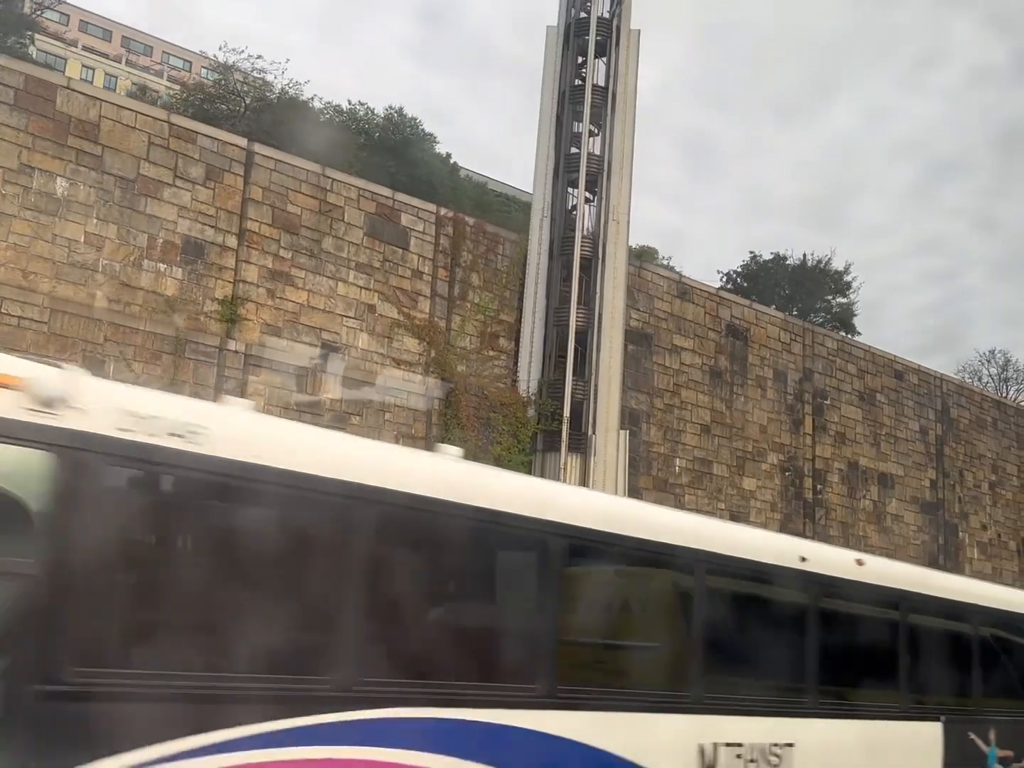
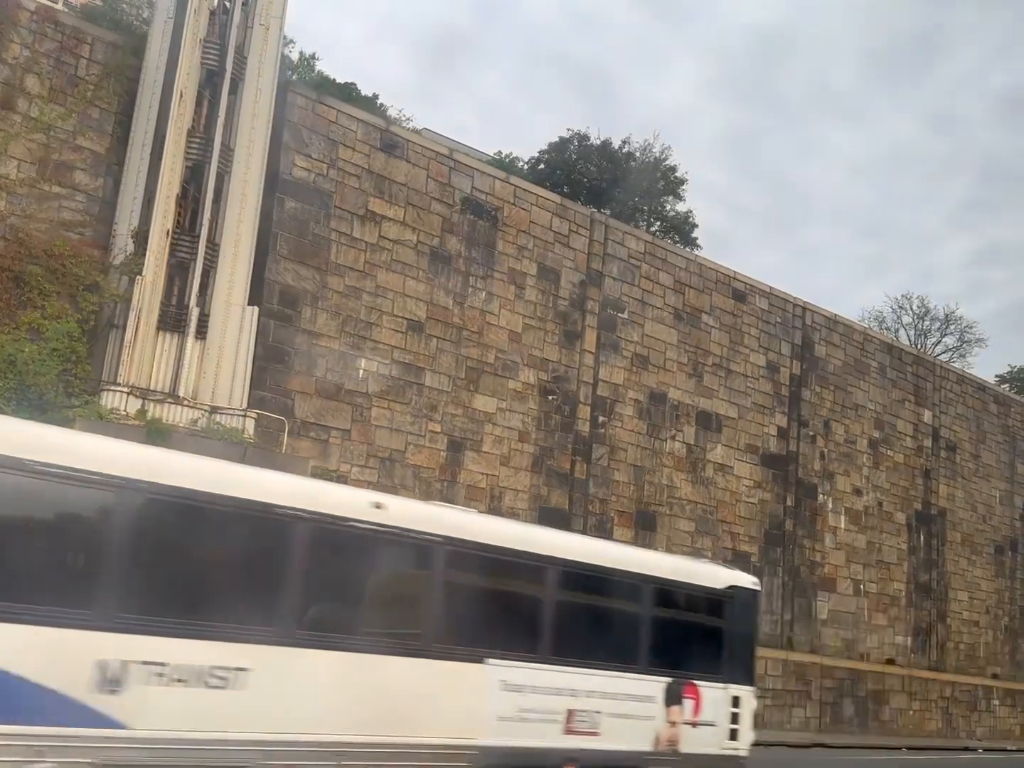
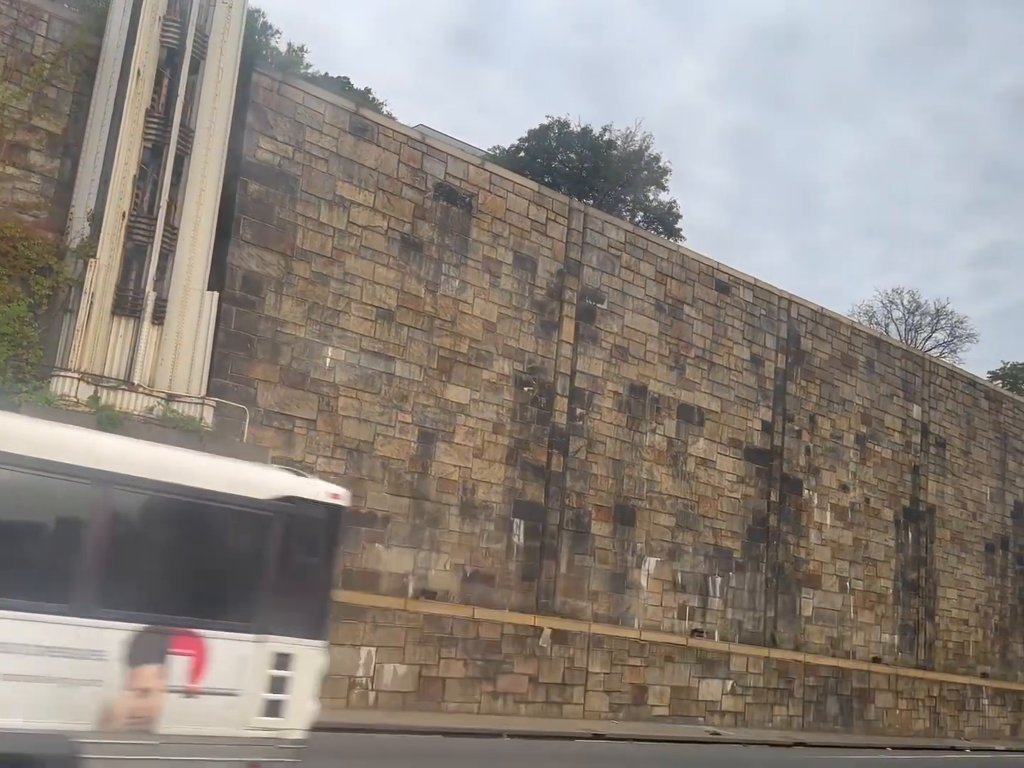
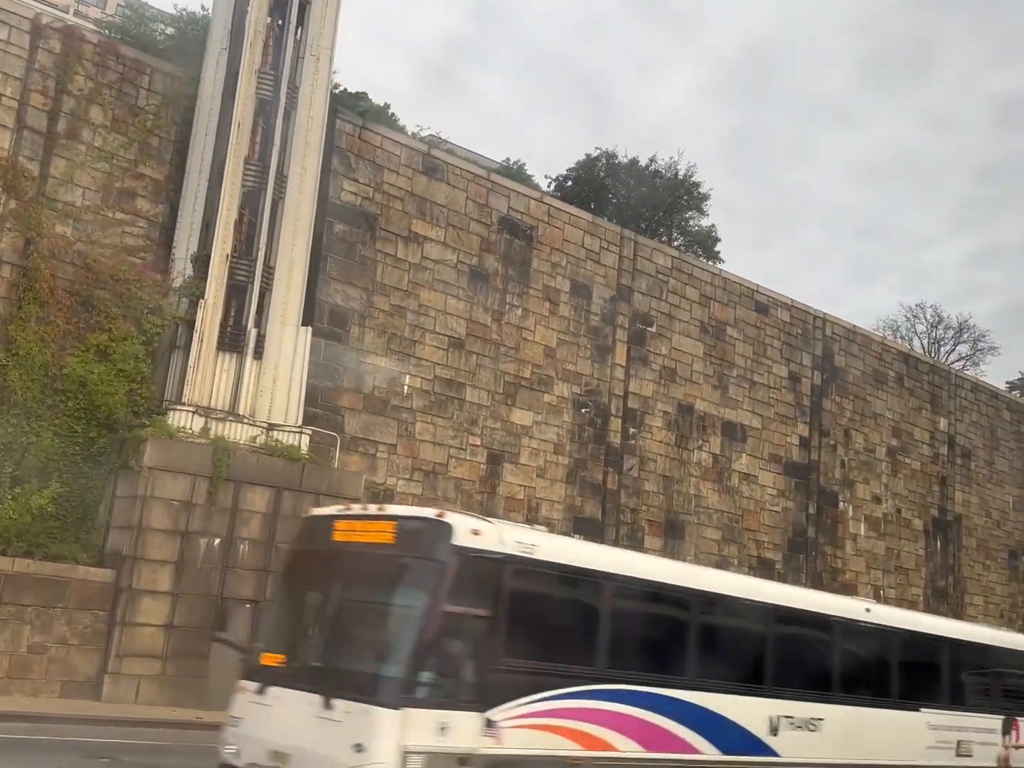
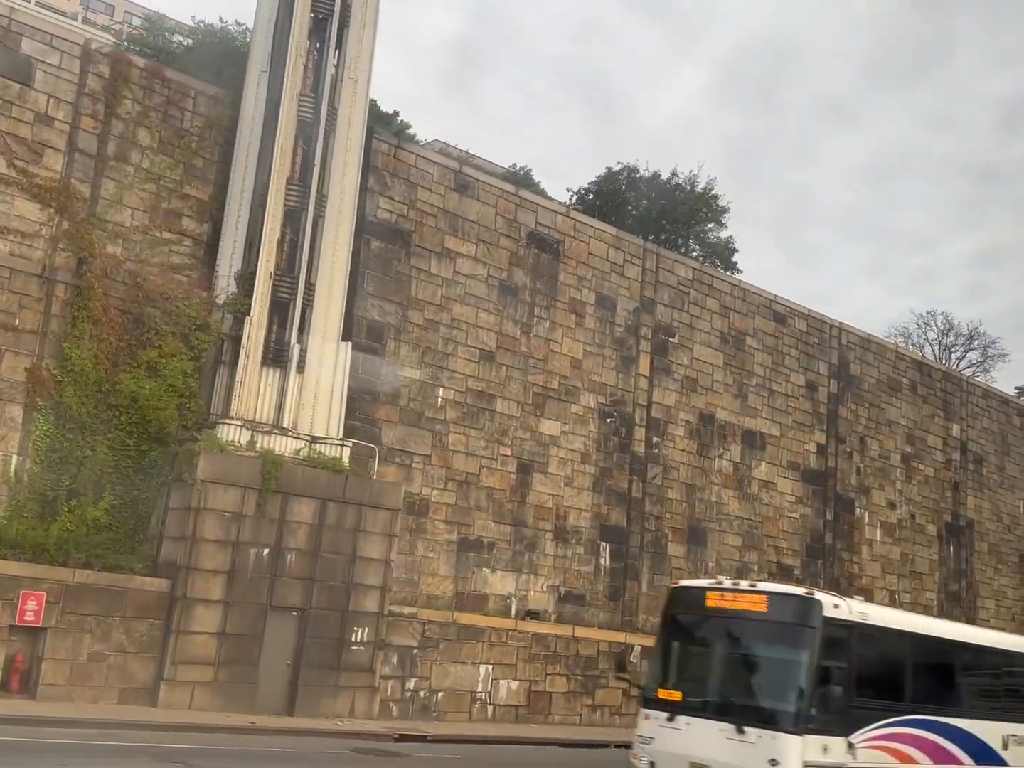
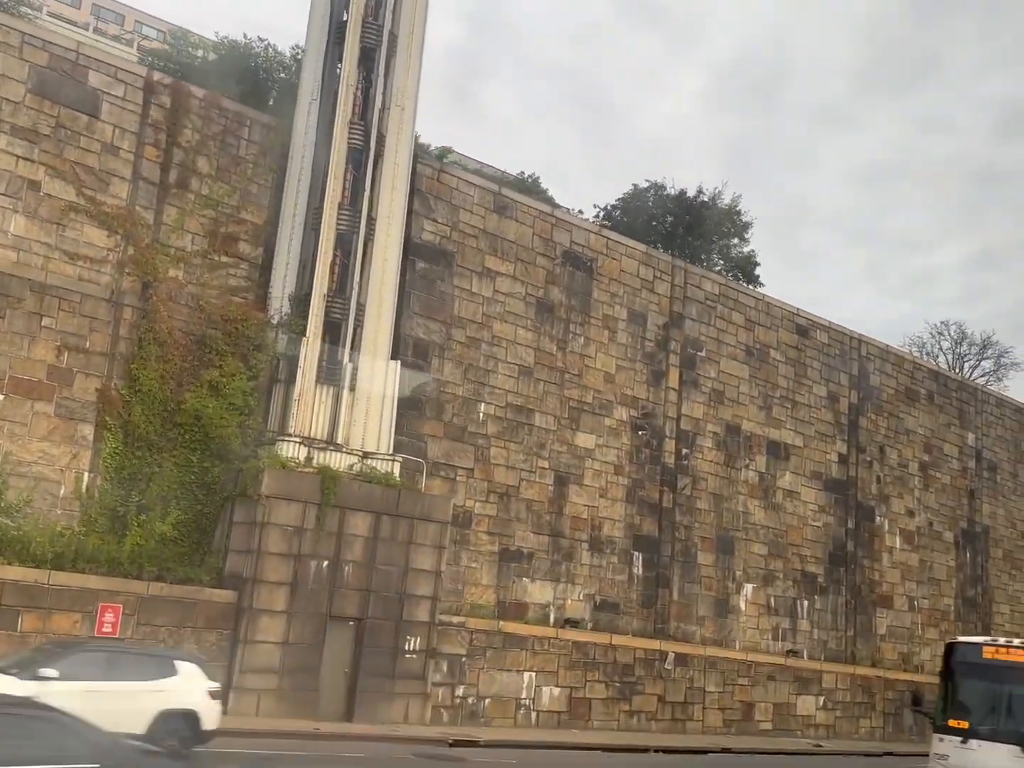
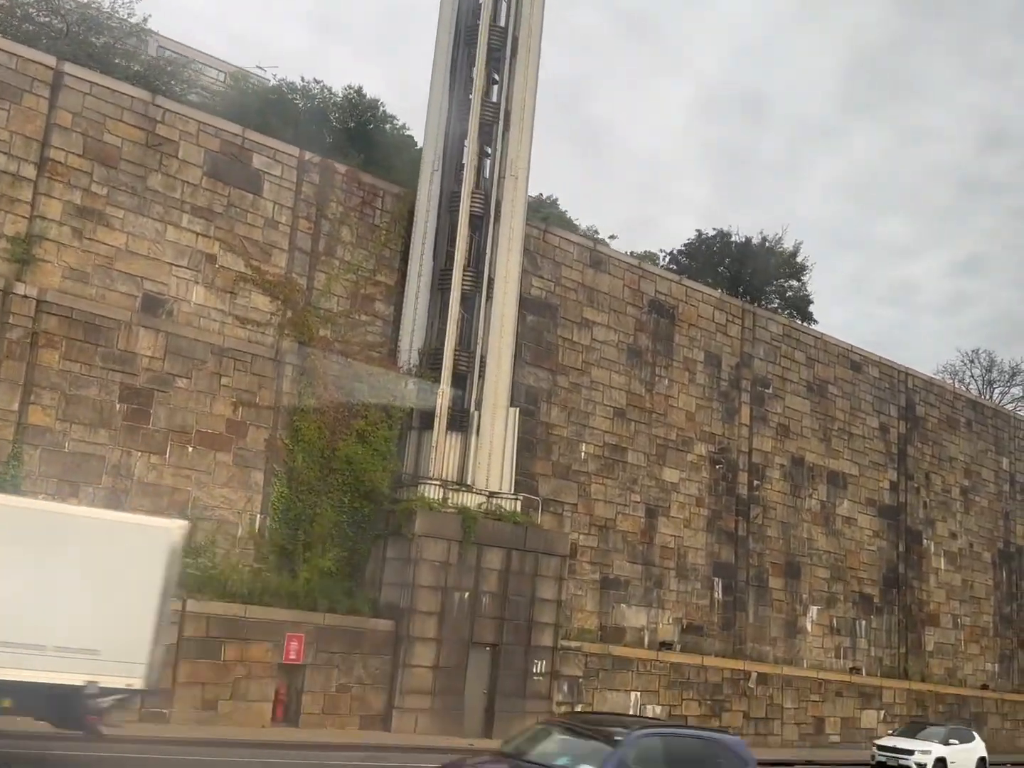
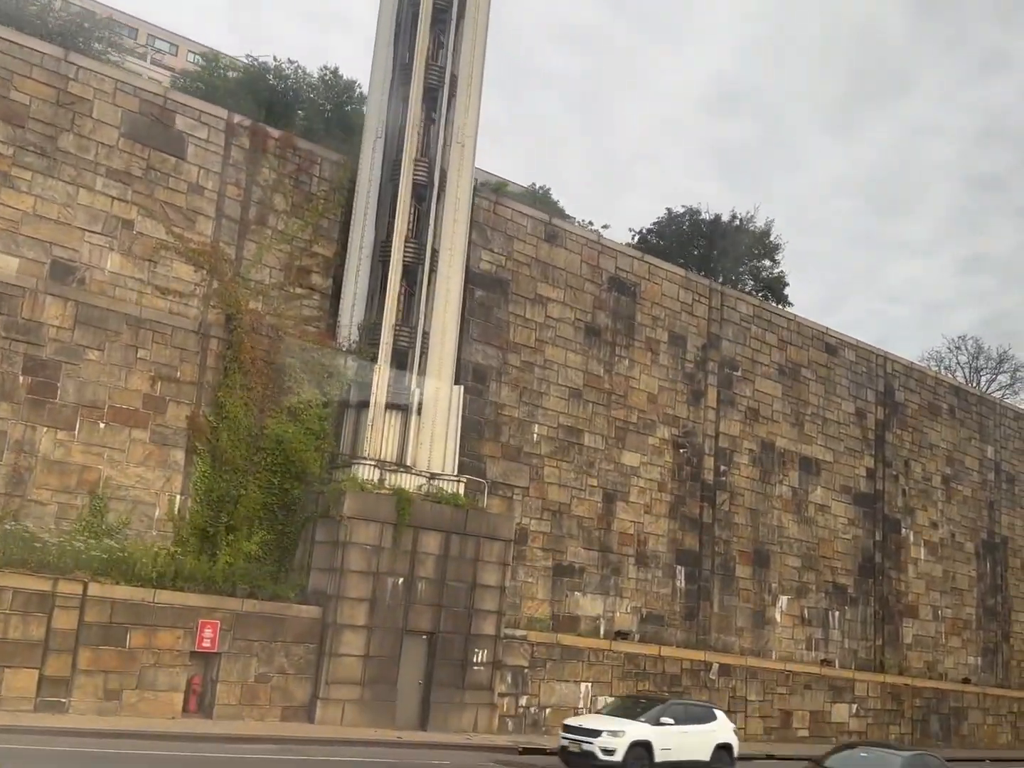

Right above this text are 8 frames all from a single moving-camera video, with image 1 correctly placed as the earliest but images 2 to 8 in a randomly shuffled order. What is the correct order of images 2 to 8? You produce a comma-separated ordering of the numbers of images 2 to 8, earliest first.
7, 8, 6, 5, 4, 2, 3
